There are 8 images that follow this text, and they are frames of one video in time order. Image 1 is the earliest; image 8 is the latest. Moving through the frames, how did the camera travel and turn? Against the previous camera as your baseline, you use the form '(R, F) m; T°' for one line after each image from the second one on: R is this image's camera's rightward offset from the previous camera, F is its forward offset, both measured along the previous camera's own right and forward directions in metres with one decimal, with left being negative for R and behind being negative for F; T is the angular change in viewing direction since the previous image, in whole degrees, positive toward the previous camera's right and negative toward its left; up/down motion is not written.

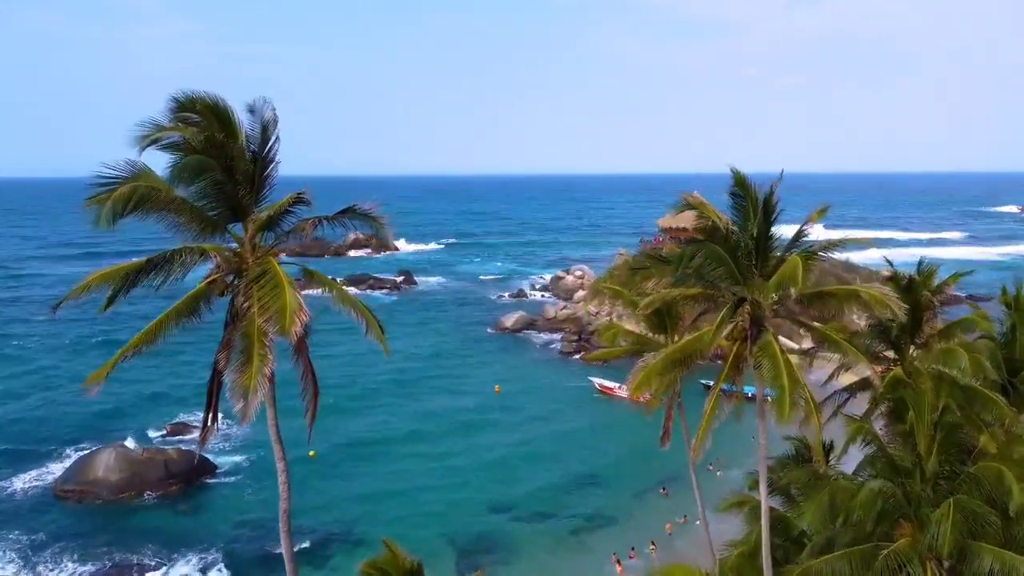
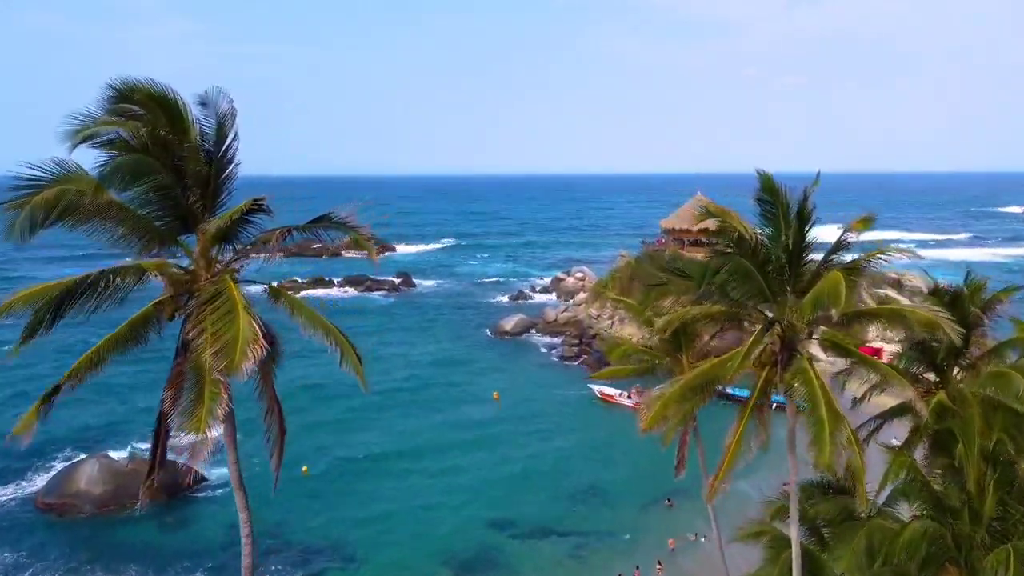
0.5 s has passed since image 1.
(0.0, +0.8) m; 0°
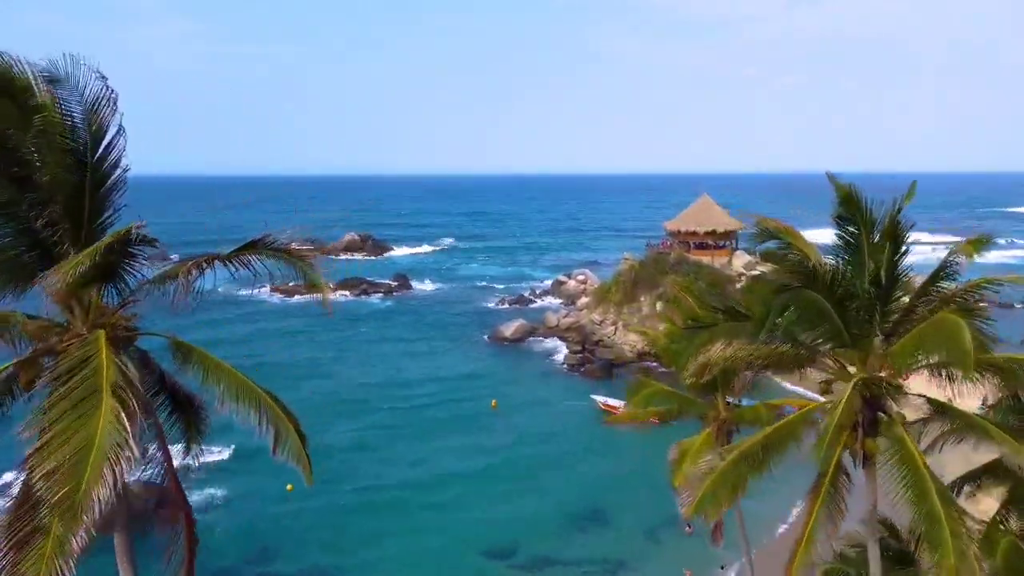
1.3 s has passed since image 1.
(0.0, +1.4) m; 0°
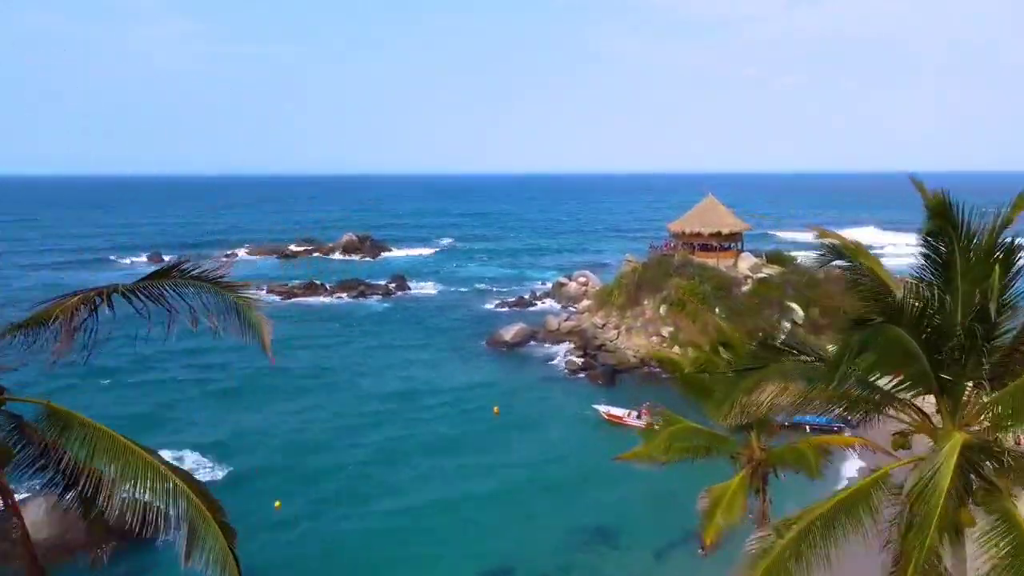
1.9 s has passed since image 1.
(0.0, +1.0) m; 0°
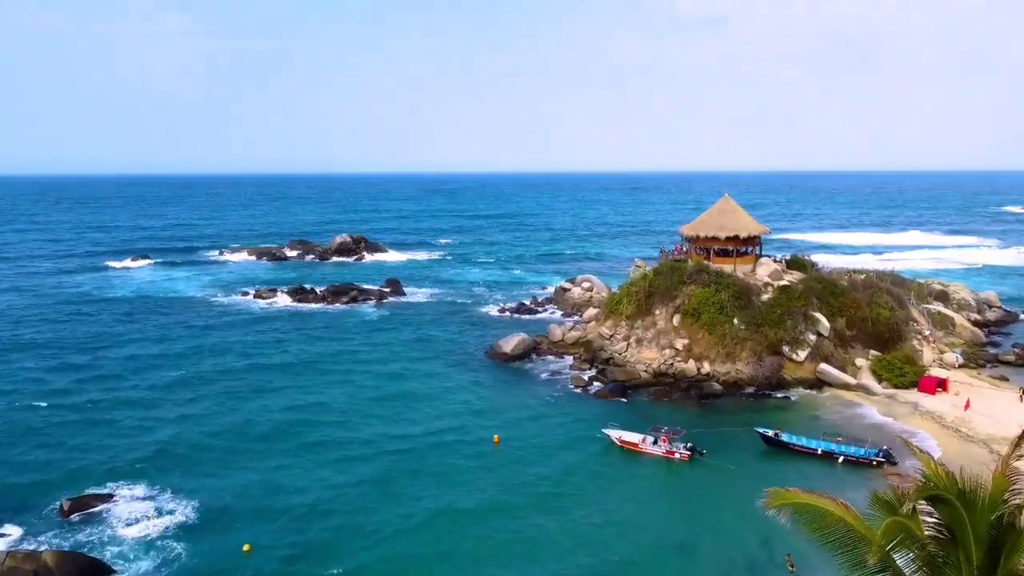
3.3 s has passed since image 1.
(-0.1, +2.9) m; 0°
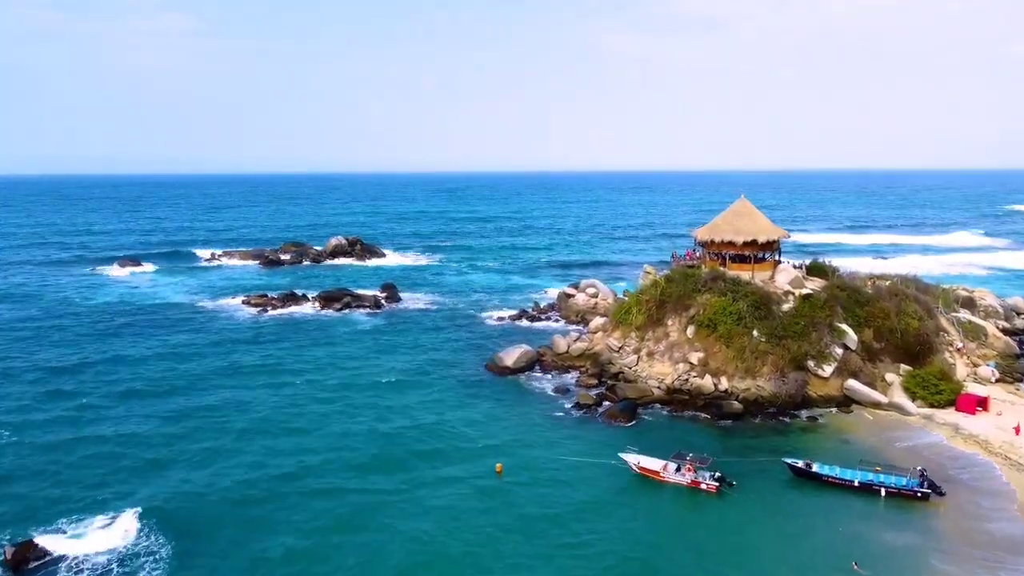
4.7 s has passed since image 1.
(-0.1, +2.5) m; 0°
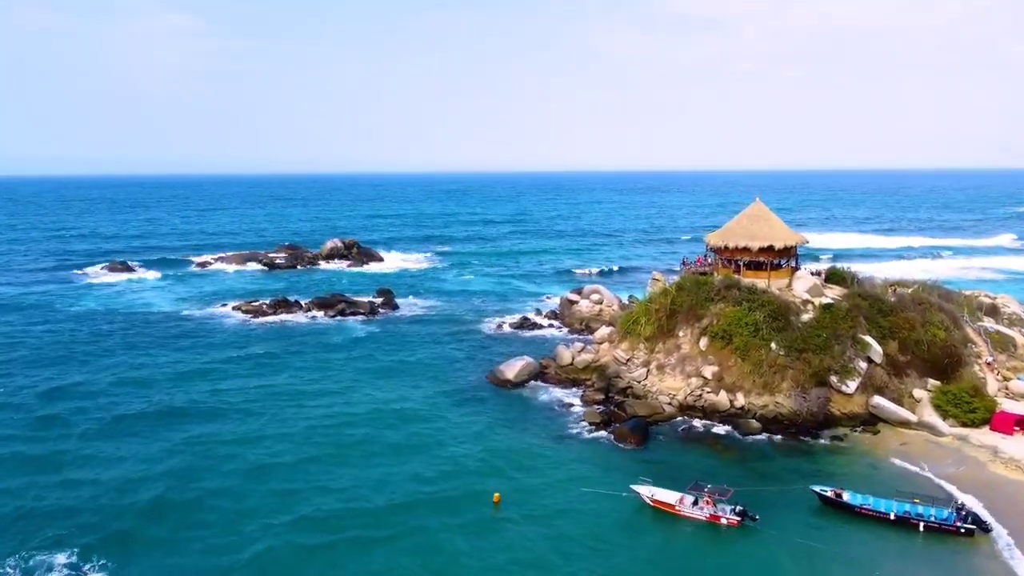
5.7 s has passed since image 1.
(-0.1, +2.0) m; 0°
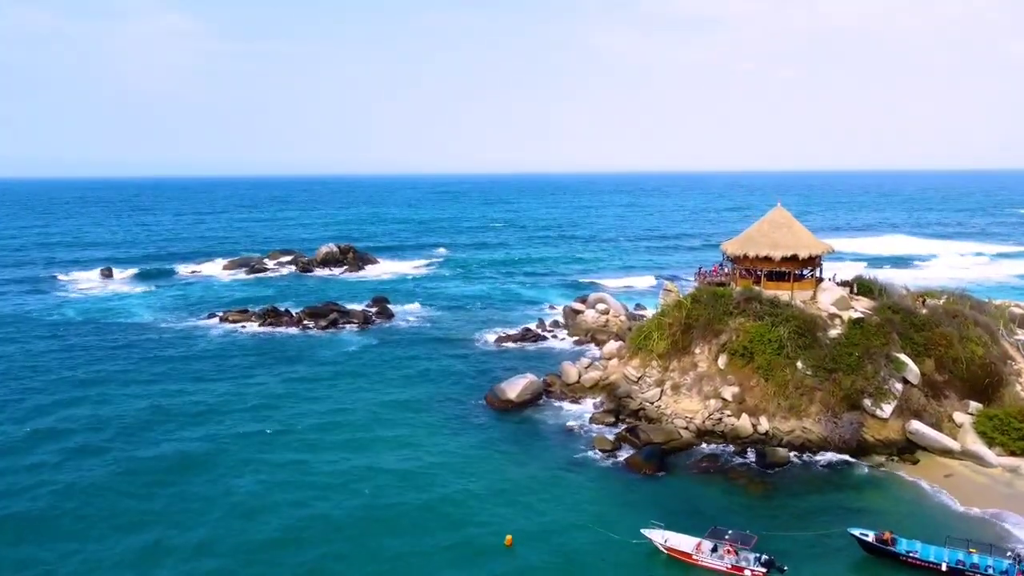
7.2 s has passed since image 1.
(-0.1, +2.4) m; 0°
